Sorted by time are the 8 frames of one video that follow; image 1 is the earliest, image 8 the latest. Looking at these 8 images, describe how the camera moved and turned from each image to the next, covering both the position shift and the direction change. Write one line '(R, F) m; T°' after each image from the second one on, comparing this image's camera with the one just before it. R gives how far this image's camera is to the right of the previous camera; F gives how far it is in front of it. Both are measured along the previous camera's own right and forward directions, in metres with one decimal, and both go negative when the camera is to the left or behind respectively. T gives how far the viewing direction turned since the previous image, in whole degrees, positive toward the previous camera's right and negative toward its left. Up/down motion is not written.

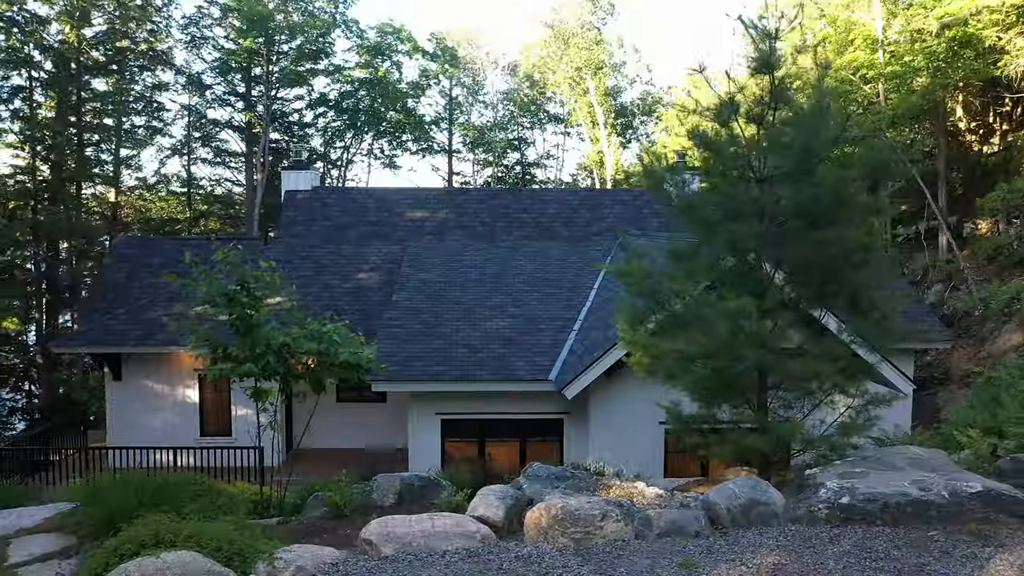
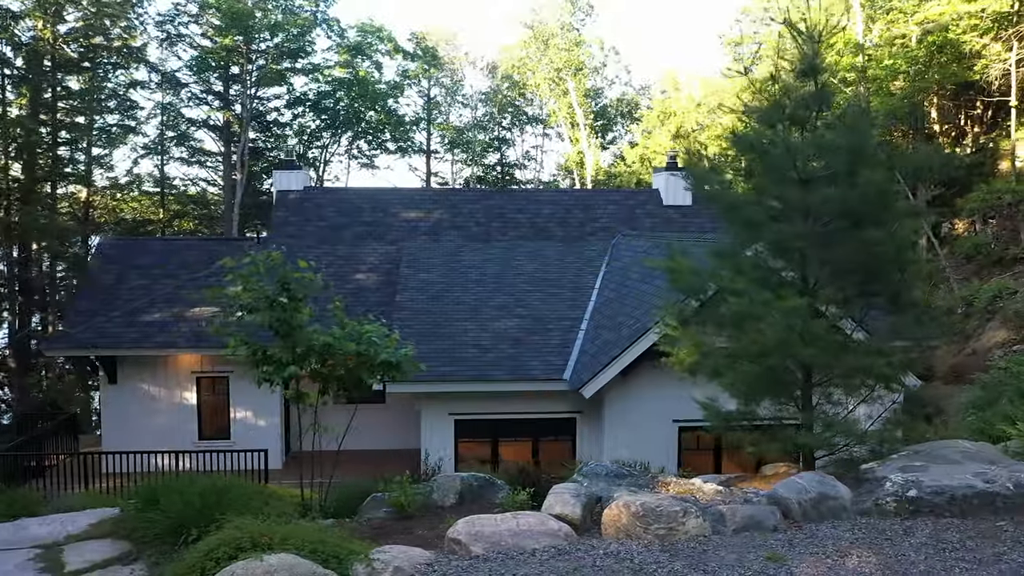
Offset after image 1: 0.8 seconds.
(-0.7, 0.0) m; +2°
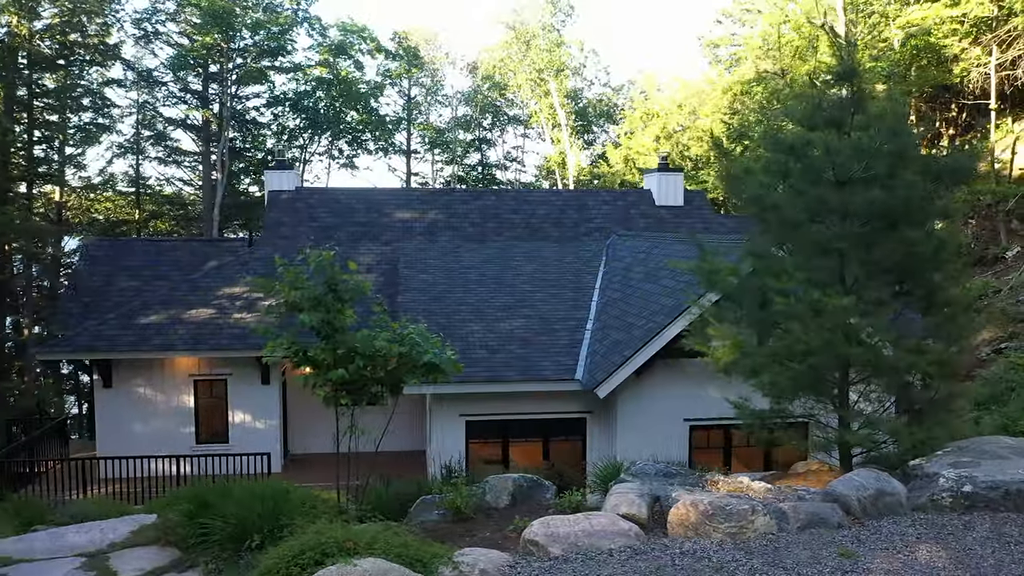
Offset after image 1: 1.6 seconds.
(-0.6, 0.0) m; +2°
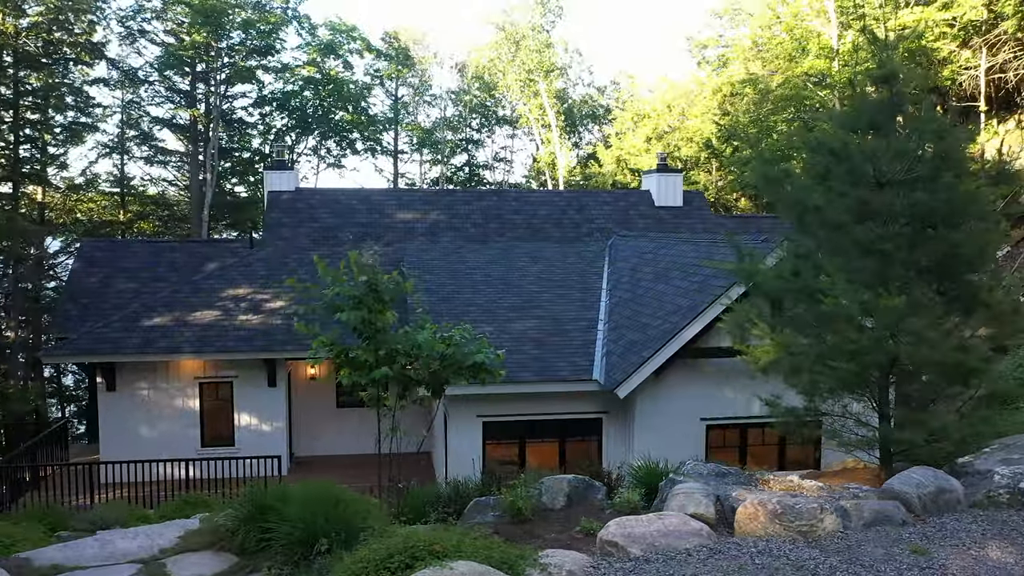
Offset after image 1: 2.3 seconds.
(-0.5, 0.0) m; +1°
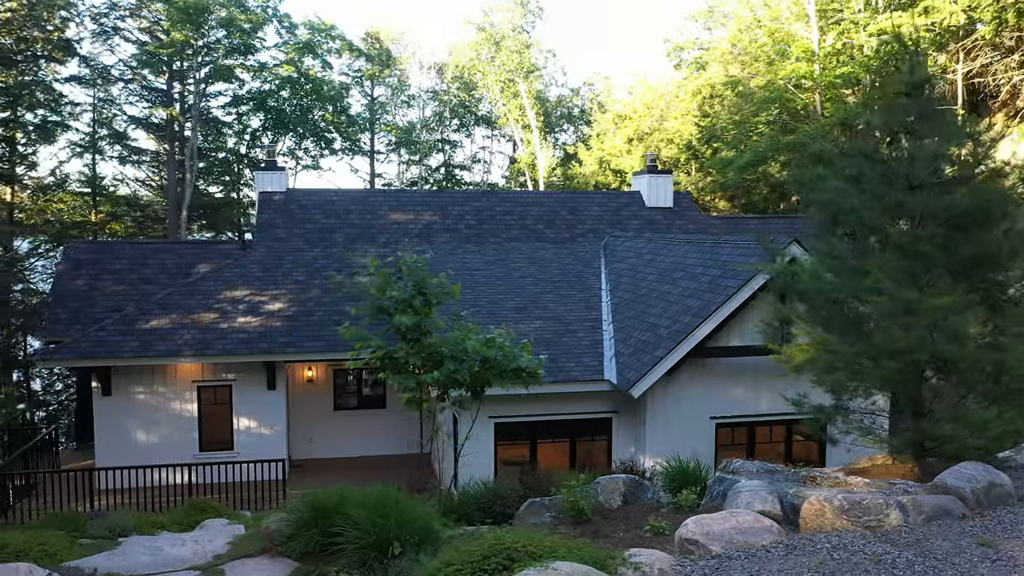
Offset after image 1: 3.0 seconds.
(-0.6, 0.0) m; +2°
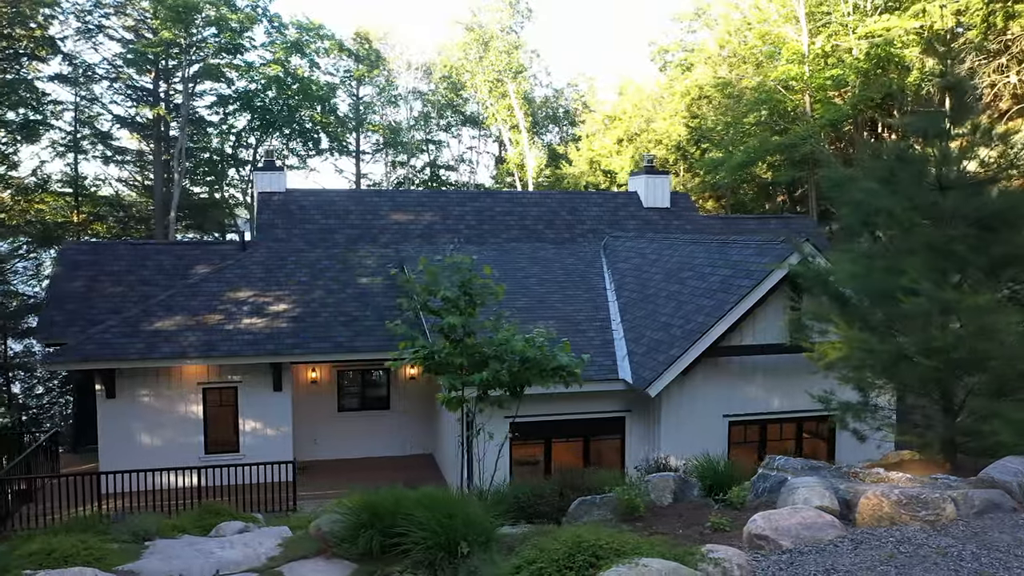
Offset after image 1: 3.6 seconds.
(-0.5, 0.0) m; +2°
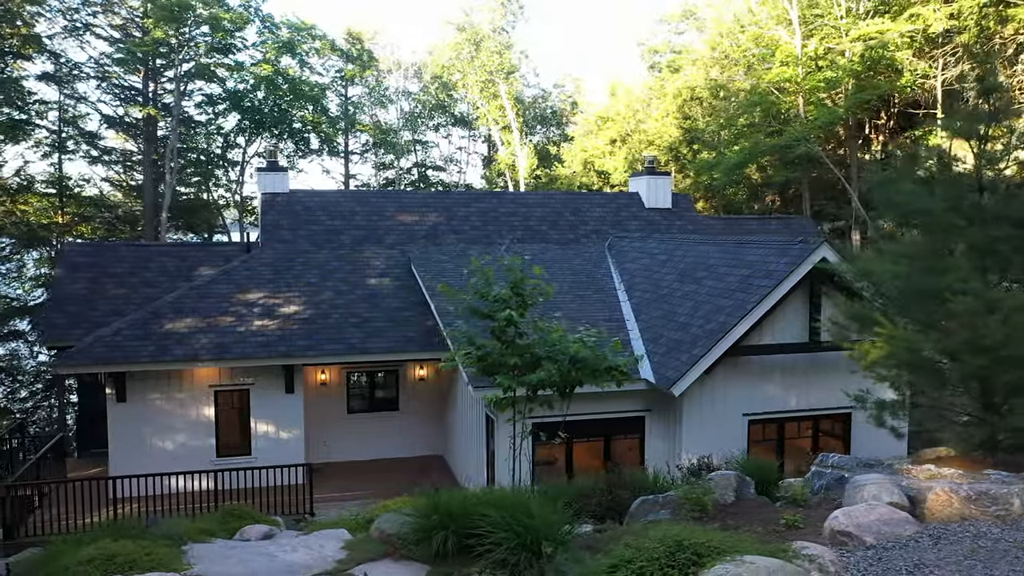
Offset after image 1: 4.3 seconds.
(-0.6, 0.0) m; +1°
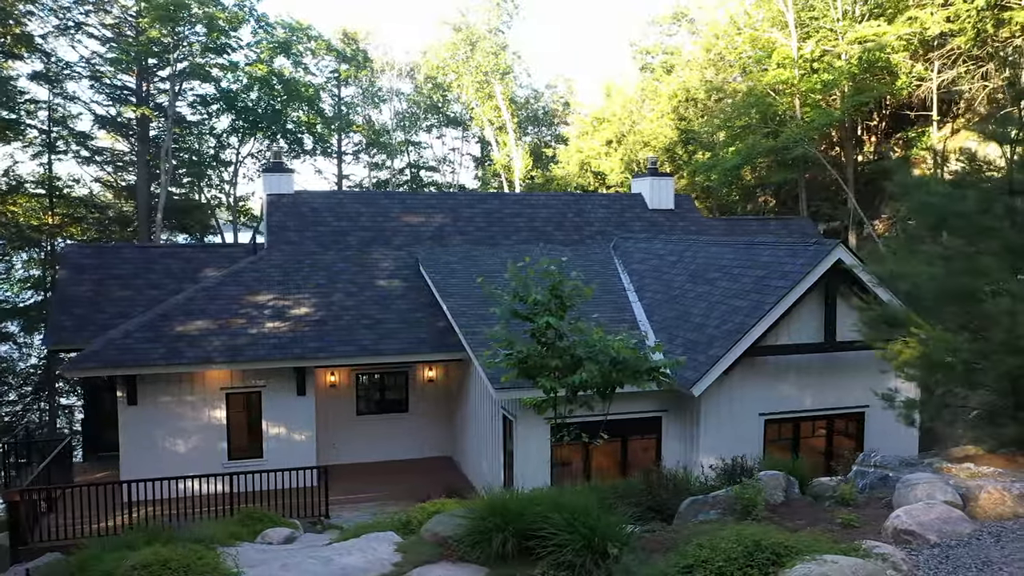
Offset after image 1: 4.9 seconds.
(-0.5, 0.0) m; +1°
